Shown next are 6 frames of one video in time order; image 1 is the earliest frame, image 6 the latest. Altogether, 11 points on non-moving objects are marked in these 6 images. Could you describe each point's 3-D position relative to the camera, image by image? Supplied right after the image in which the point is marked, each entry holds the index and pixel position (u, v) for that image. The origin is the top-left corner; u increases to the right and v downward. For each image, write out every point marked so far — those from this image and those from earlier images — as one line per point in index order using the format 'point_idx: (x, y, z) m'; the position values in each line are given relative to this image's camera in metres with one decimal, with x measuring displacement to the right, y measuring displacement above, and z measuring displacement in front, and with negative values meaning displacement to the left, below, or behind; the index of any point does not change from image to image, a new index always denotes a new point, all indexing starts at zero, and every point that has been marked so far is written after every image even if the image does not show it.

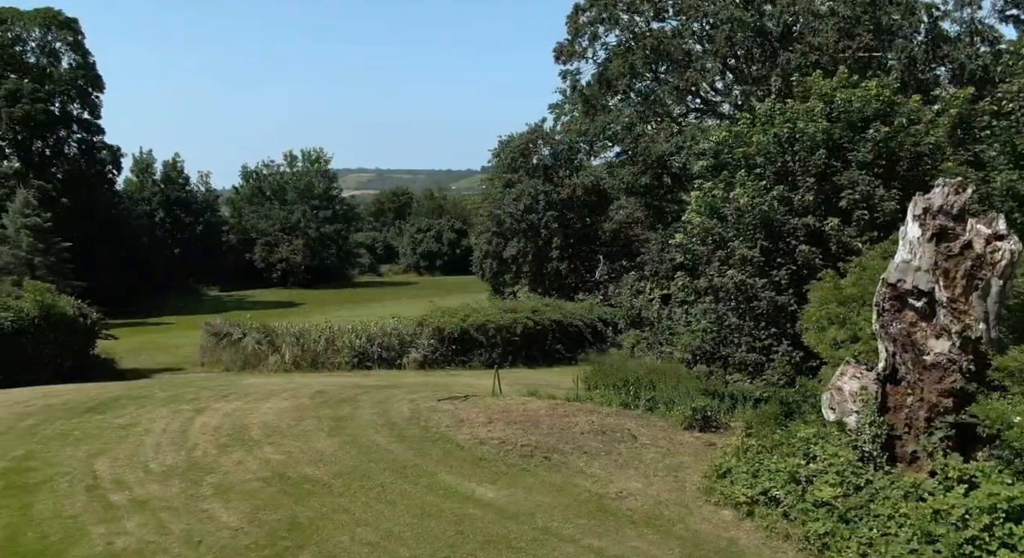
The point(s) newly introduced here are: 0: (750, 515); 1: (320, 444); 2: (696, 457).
0: (+2.2, -2.1, +10.3) m
1: (-2.3, -2.0, +14.1) m
2: (+2.2, -2.1, +13.7) m
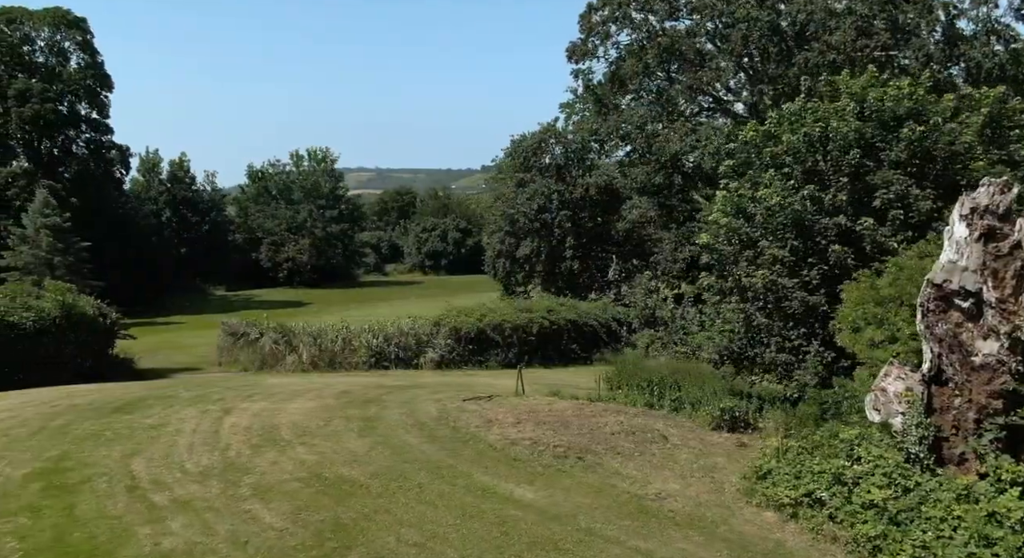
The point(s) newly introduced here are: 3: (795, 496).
0: (+2.5, -2.1, +10.2) m
1: (-2.0, -2.0, +14.1) m
2: (+2.6, -2.1, +13.7) m
3: (+2.6, -2.0, +10.4) m
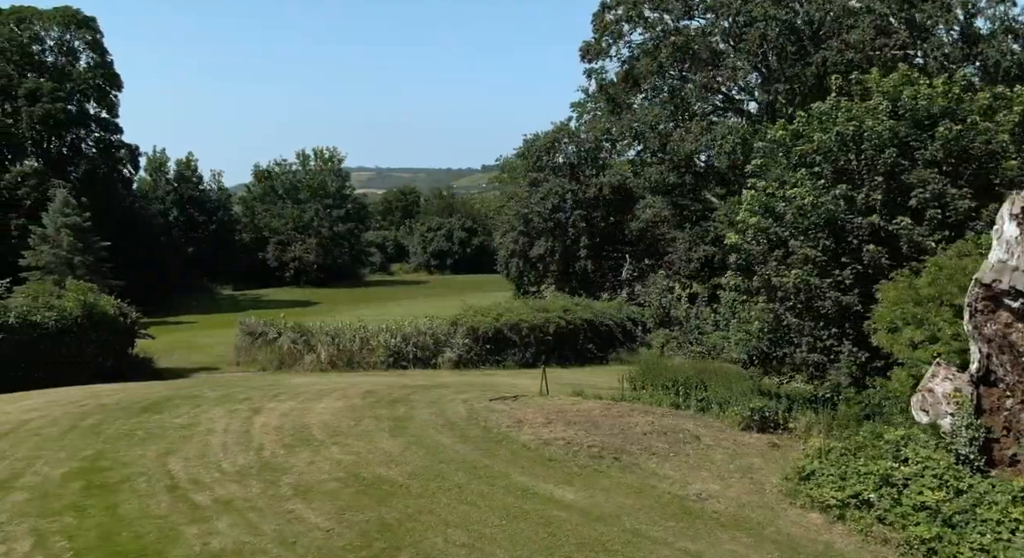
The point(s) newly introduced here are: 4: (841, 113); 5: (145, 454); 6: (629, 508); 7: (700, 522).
0: (+2.9, -2.1, +10.1) m
1: (-1.5, -2.0, +14.1) m
2: (+3.0, -2.1, +13.6) m
3: (+2.9, -2.0, +10.3) m
4: (+4.9, +2.5, +17.1) m
5: (-4.2, -2.0, +13.0) m
6: (+1.0, -2.0, +10.1) m
7: (+1.6, -2.1, +9.8) m
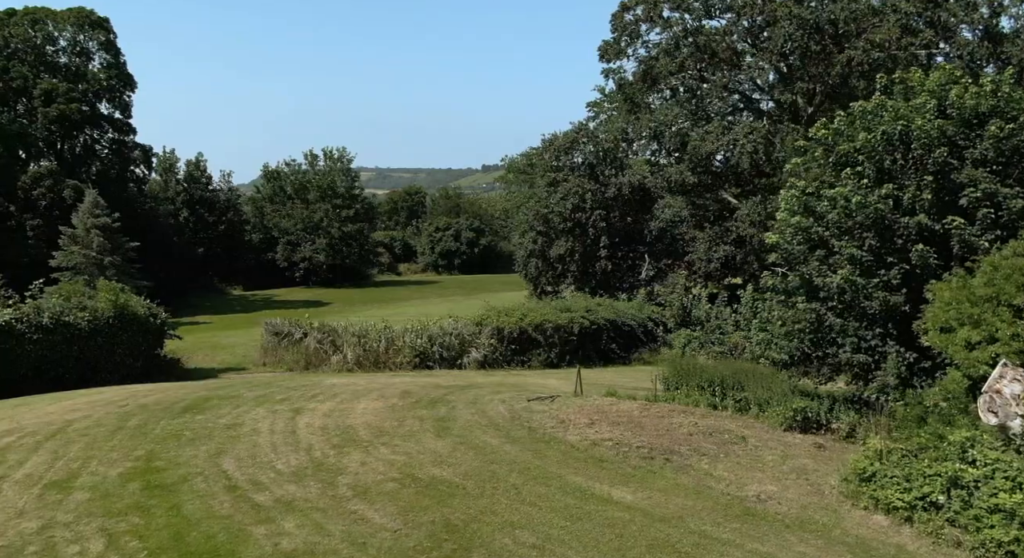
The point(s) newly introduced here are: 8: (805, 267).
0: (+3.4, -2.1, +10.1) m
1: (-1.0, -2.0, +14.1) m
2: (+3.6, -2.1, +13.5) m
3: (+3.5, -2.0, +10.3) m
4: (+5.5, +2.5, +17.0) m
5: (-3.6, -2.0, +13.1) m
6: (+1.6, -2.0, +10.1) m
7: (+2.1, -2.1, +9.7) m
8: (+4.4, +0.2, +17.2) m
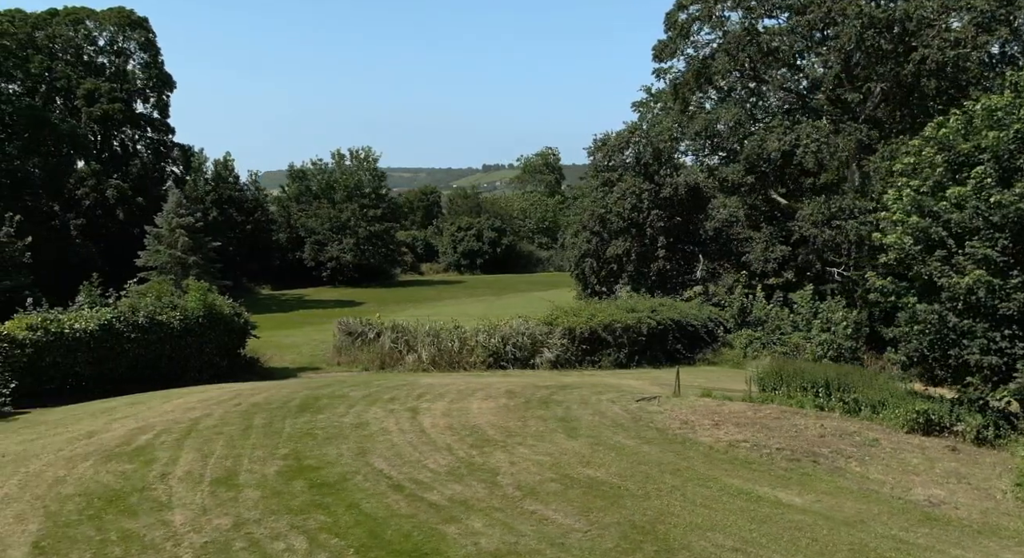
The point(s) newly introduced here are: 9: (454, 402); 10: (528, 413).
0: (+4.9, -2.1, +9.9) m
1: (+0.7, -2.0, +14.1) m
2: (+5.2, -2.1, +13.3) m
3: (+5.0, -2.0, +10.1) m
4: (+7.3, +2.4, +16.7) m
5: (-2.0, -2.0, +13.2) m
6: (+3.0, -2.0, +9.9) m
7: (+3.6, -2.1, +9.6) m
8: (+6.2, +0.2, +17.0) m
9: (-1.0, -2.1, +19.6) m
10: (+0.2, -2.1, +18.0) m
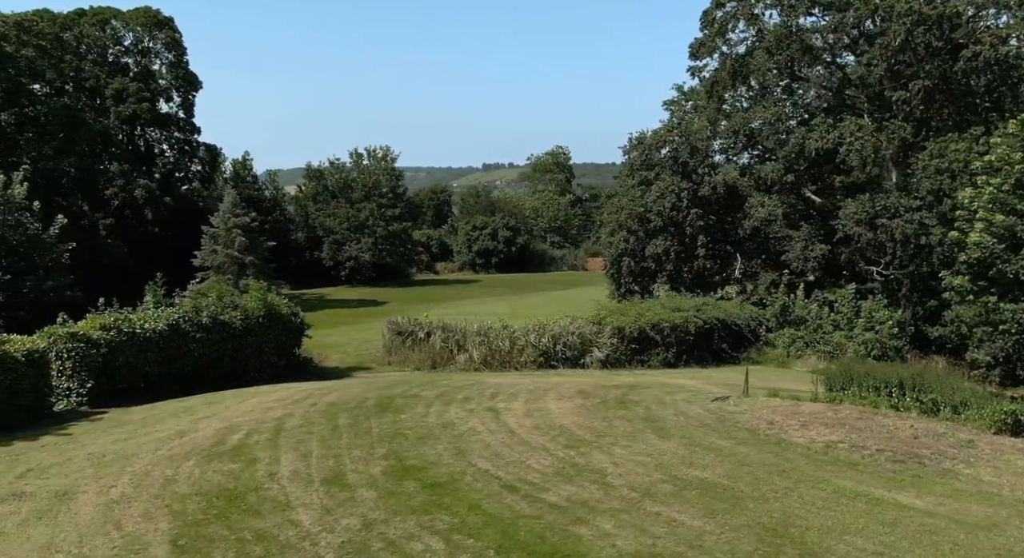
0: (+5.9, -2.1, +9.6) m
1: (+1.8, -2.0, +14.0) m
2: (+6.3, -2.1, +13.1) m
3: (+6.0, -2.0, +9.8) m
4: (+8.5, +2.5, +16.4) m
5: (-0.8, -2.0, +13.2) m
6: (+4.1, -2.0, +9.8) m
7: (+4.6, -2.1, +9.4) m
8: (+7.4, +0.2, +16.7) m
9: (+0.3, -2.1, +19.5) m
10: (+1.5, -2.1, +17.9) m
